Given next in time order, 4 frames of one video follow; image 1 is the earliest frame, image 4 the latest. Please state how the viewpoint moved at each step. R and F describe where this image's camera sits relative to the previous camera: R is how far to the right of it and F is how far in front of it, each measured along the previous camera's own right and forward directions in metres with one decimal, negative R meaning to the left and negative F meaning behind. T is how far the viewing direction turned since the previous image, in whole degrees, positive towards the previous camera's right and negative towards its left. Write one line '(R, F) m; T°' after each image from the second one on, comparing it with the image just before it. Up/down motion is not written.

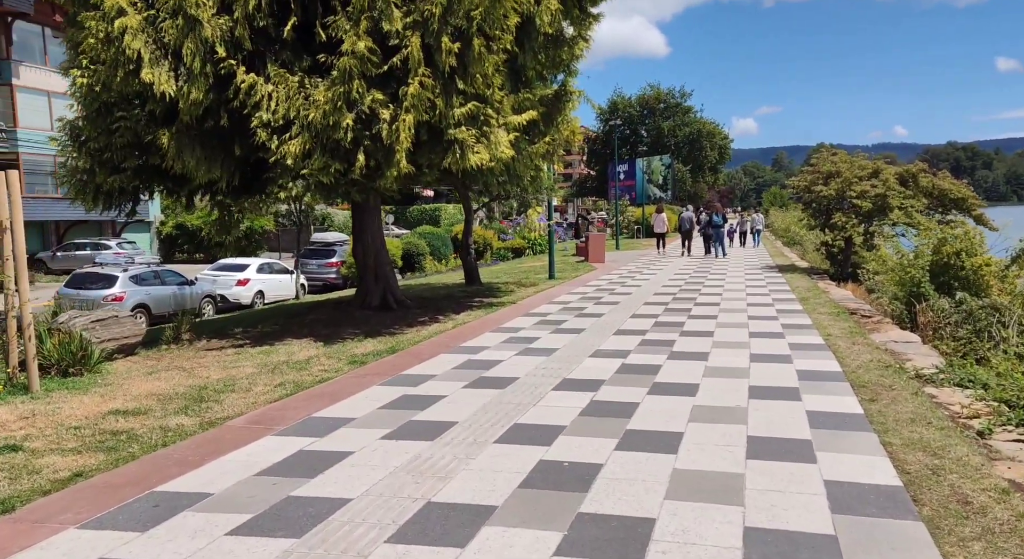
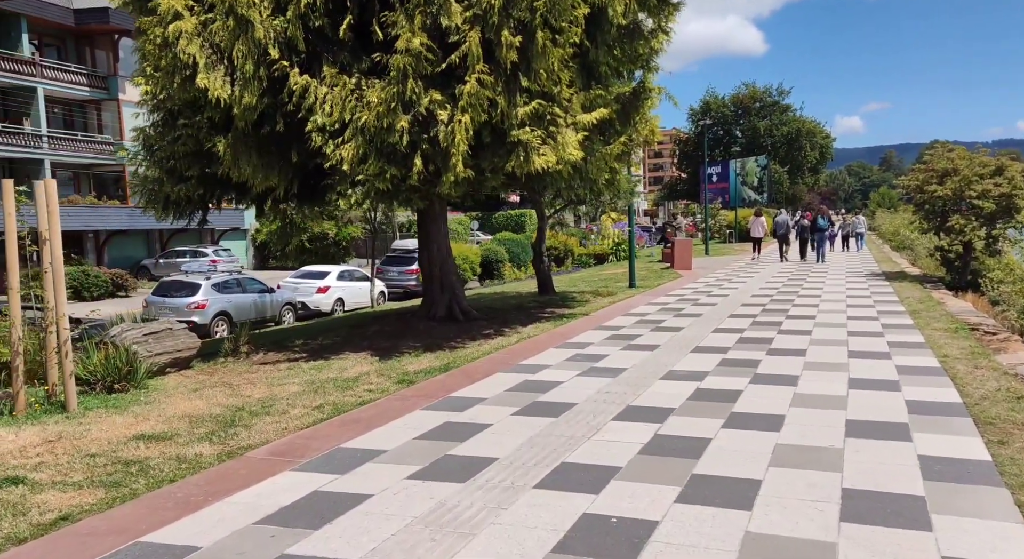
(+0.3, +0.7) m; -7°
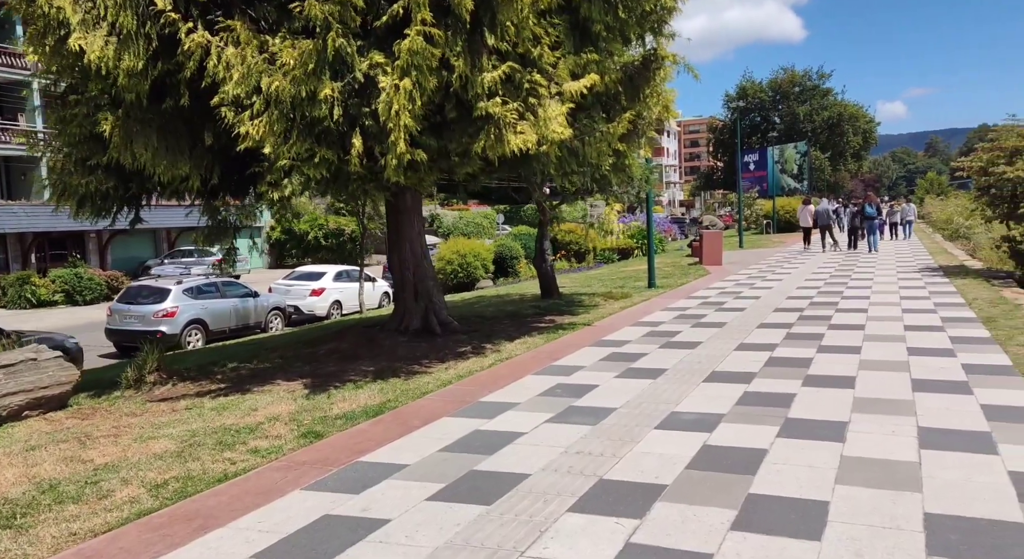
(+0.7, +2.0) m; -3°
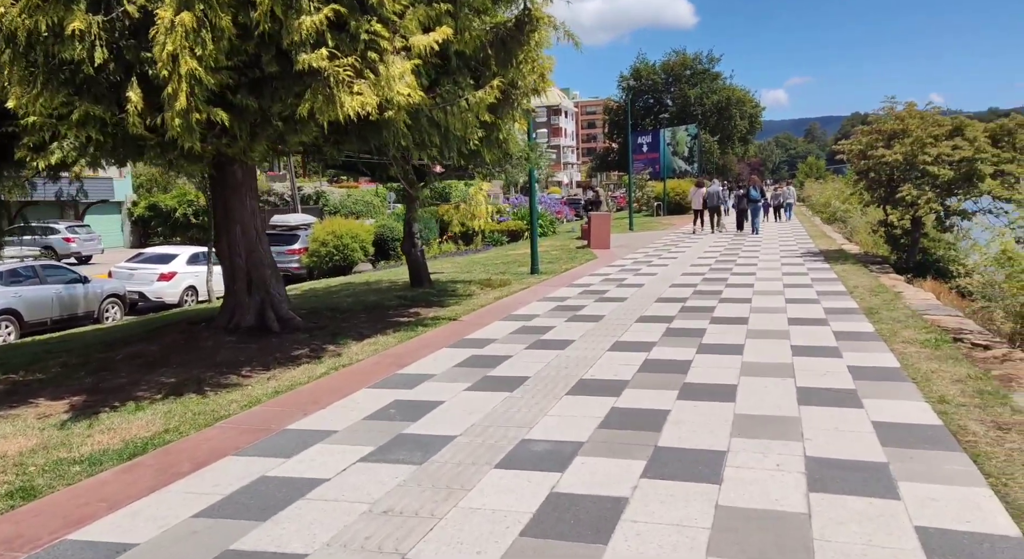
(+0.6, +1.2) m; +7°
